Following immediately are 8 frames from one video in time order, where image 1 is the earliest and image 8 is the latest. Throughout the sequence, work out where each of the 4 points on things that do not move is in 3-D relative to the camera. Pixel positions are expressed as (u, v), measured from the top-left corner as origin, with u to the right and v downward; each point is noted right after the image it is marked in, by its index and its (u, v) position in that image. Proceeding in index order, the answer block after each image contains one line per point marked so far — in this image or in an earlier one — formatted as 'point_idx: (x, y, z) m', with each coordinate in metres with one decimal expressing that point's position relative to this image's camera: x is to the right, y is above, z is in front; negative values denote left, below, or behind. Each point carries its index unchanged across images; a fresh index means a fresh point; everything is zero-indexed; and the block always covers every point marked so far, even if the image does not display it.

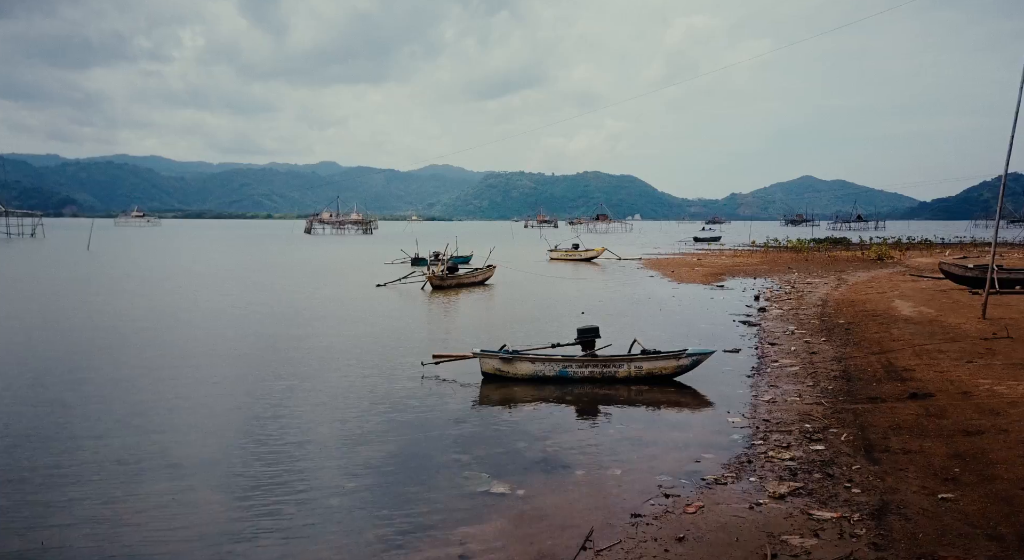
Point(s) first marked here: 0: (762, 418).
0: (+5.2, -2.9, +14.5) m
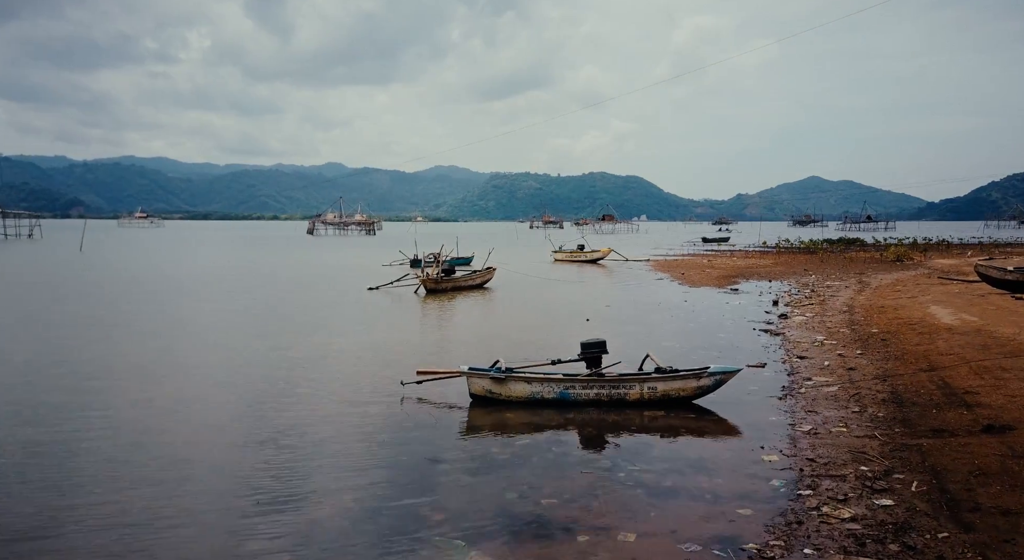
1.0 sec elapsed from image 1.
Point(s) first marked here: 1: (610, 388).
0: (+5.0, -3.0, +11.9) m
1: (+2.1, -2.3, +15.1) m
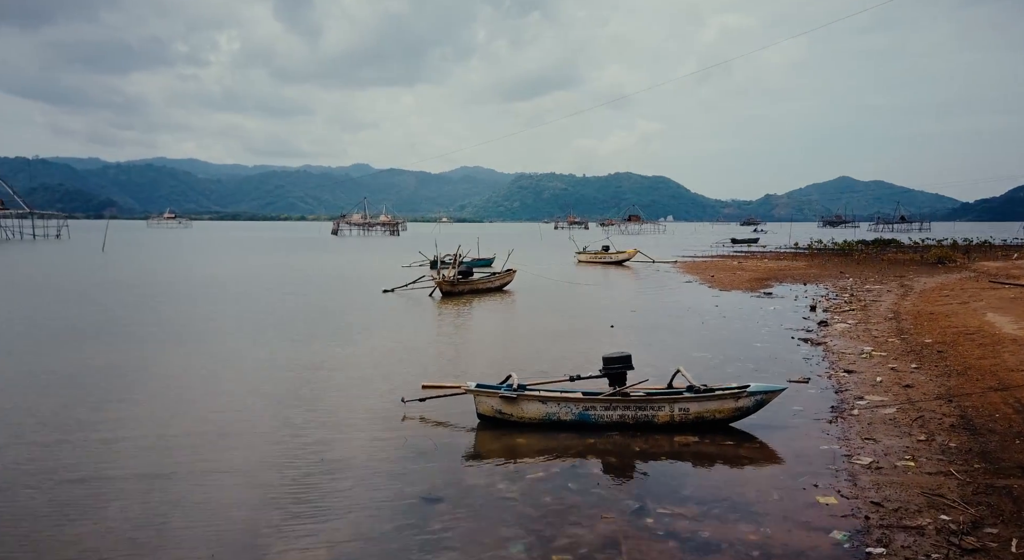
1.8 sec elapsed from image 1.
0: (+5.2, -3.1, +10.1) m
1: (+2.4, -2.5, +13.3) m
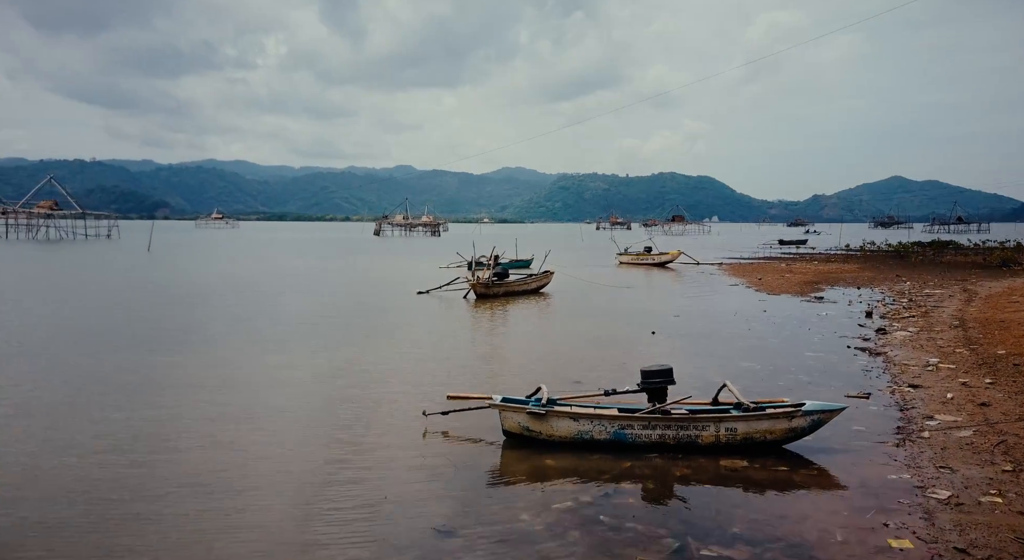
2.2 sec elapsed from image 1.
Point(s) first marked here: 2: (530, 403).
0: (+5.5, -3.2, +8.7) m
1: (+2.9, -2.6, +12.1) m
2: (+0.3, -2.2, +12.5) m
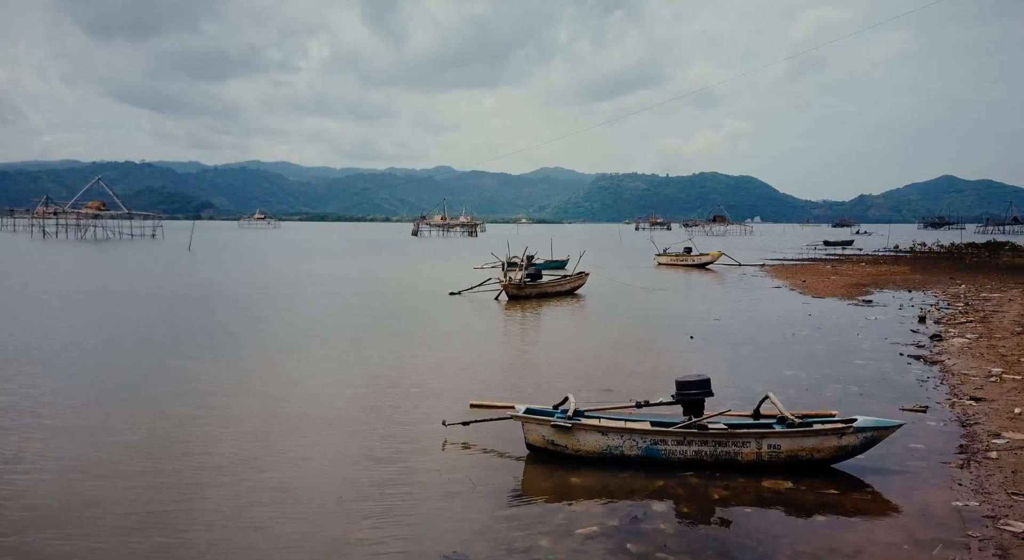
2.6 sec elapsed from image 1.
0: (+5.7, -3.3, +7.6) m
1: (+3.2, -2.6, +11.2) m
2: (+0.7, -2.3, +11.7) m
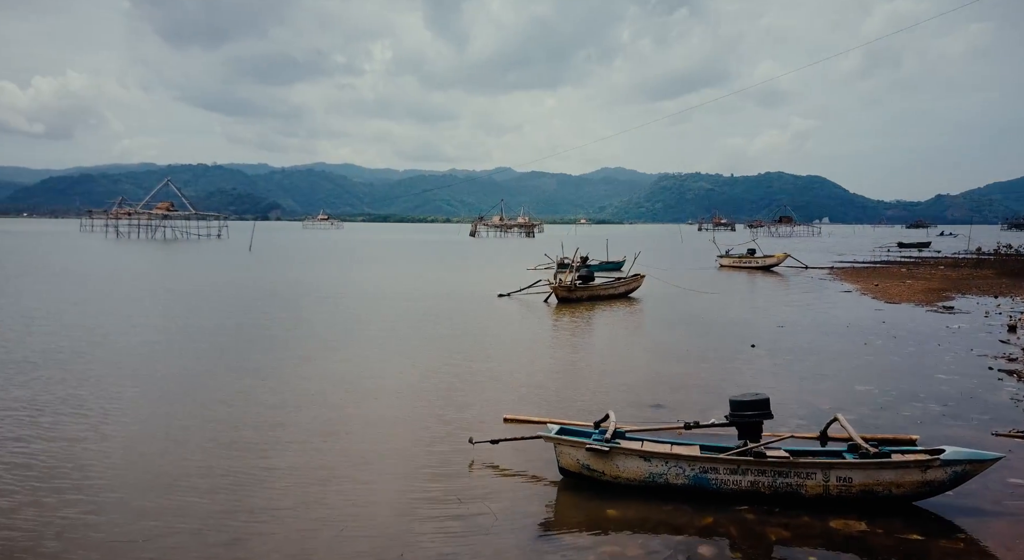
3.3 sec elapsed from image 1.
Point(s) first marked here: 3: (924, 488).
0: (+5.8, -3.4, +6.0) m
1: (+3.7, -2.7, +9.7) m
2: (+1.2, -2.3, +10.5) m
3: (+5.7, -2.9, +9.6) m
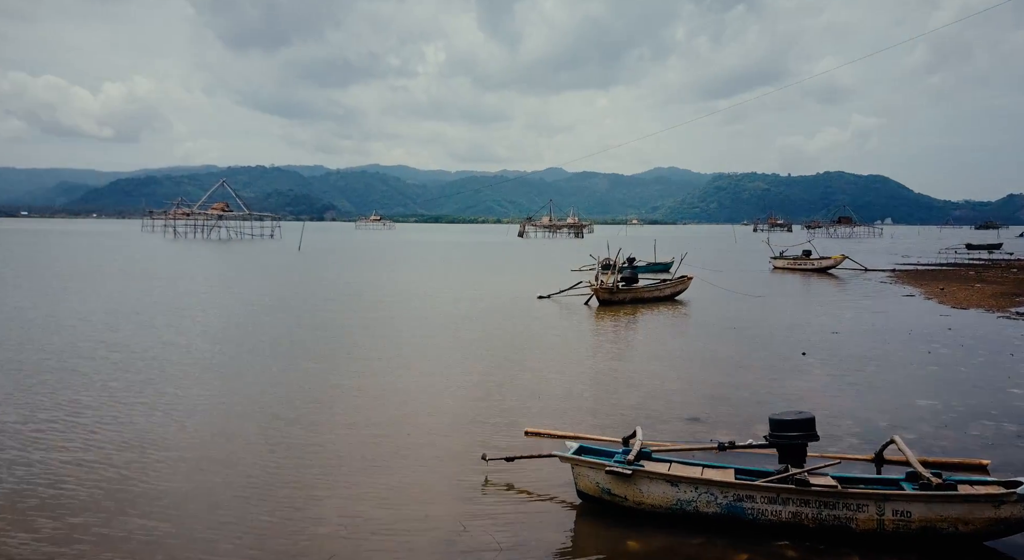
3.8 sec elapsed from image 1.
0: (+5.6, -3.5, +4.7) m
1: (+3.8, -2.8, +8.6) m
2: (+1.4, -2.4, +9.6) m
3: (+5.8, -3.0, +8.3) m
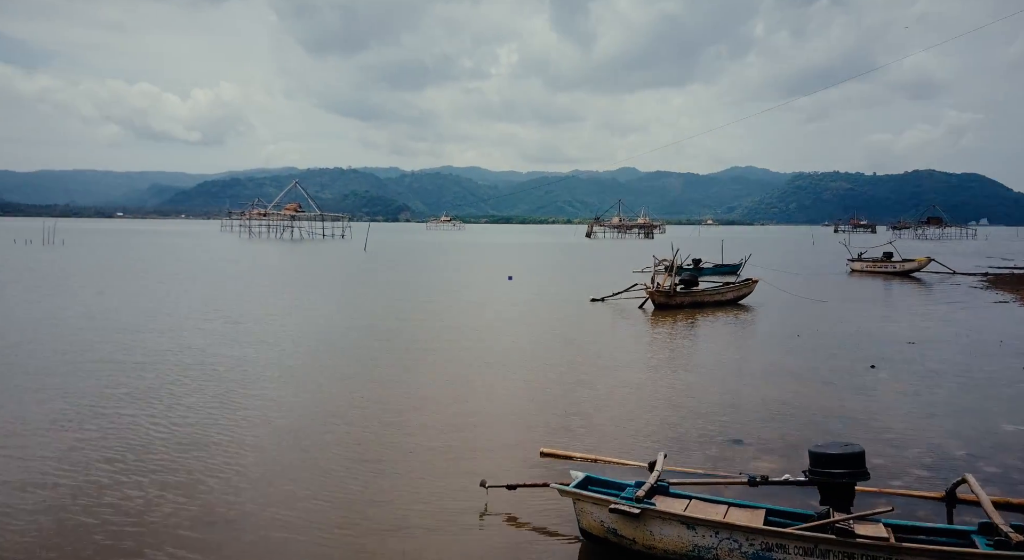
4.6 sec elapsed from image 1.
0: (+5.0, -3.6, +3.1) m
1: (+3.6, -2.9, +7.2) m
2: (+1.4, -2.5, +8.4) m
3: (+5.6, -3.1, +6.7) m
